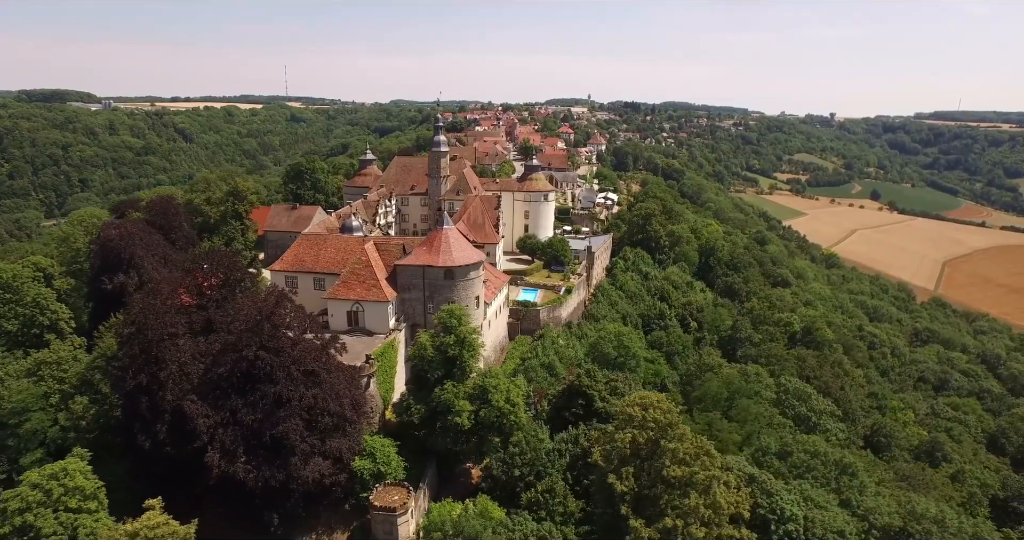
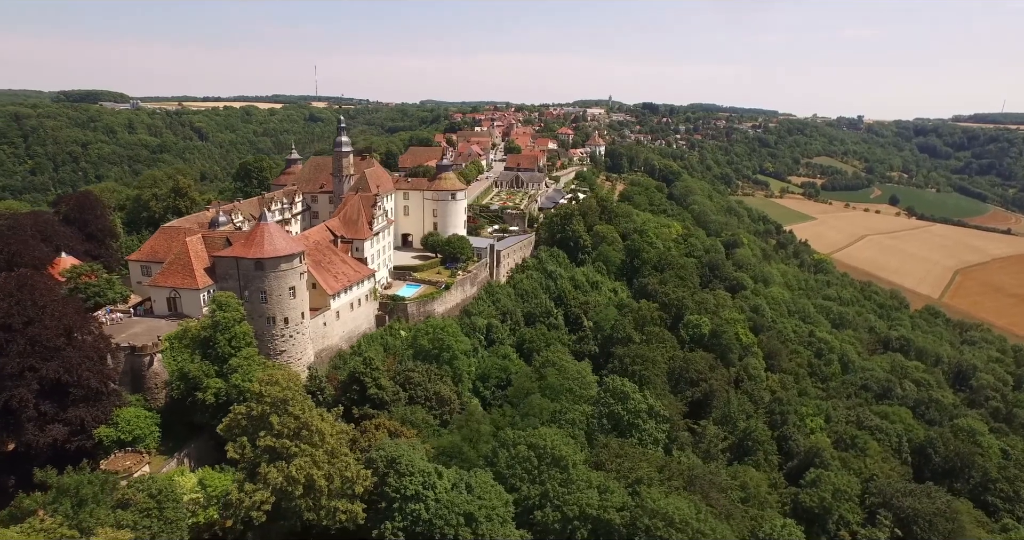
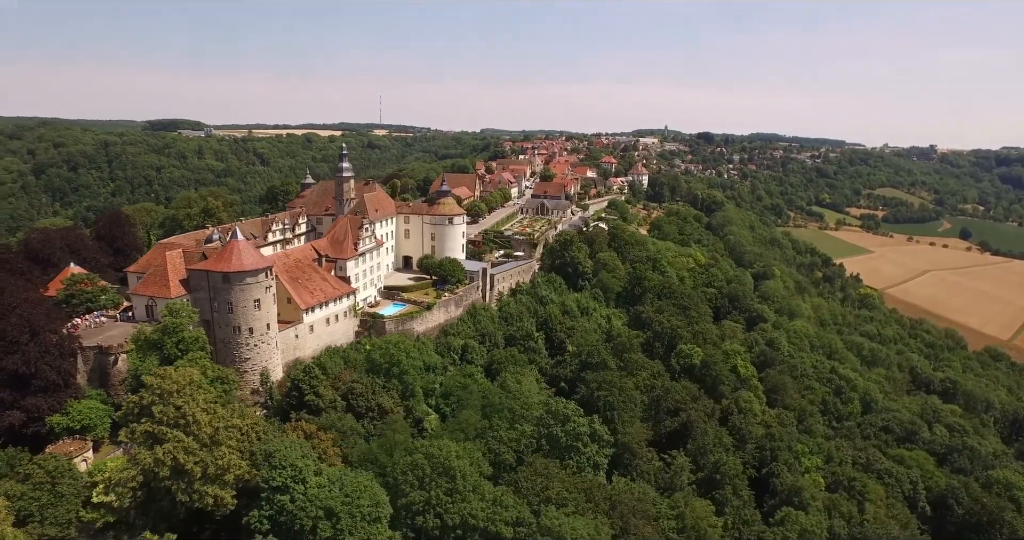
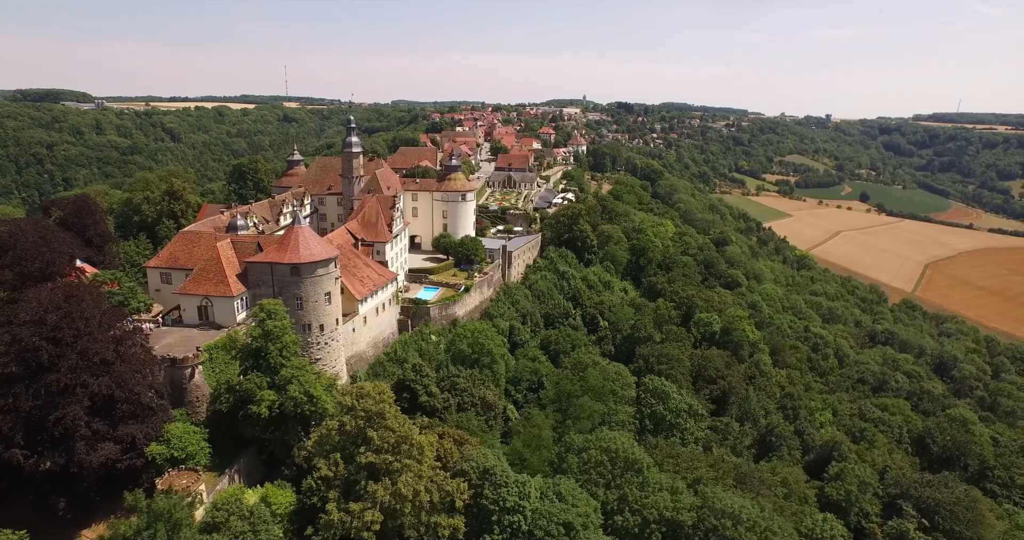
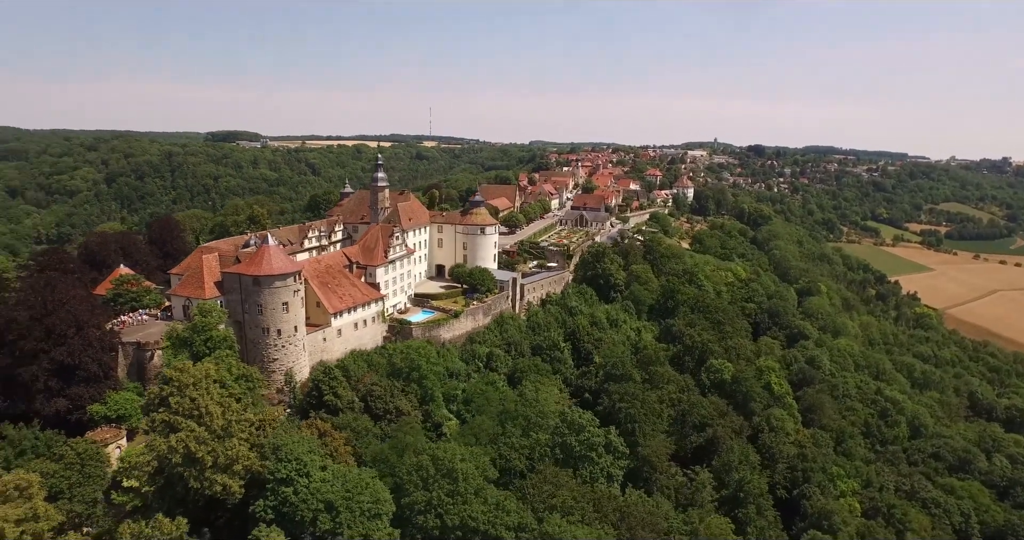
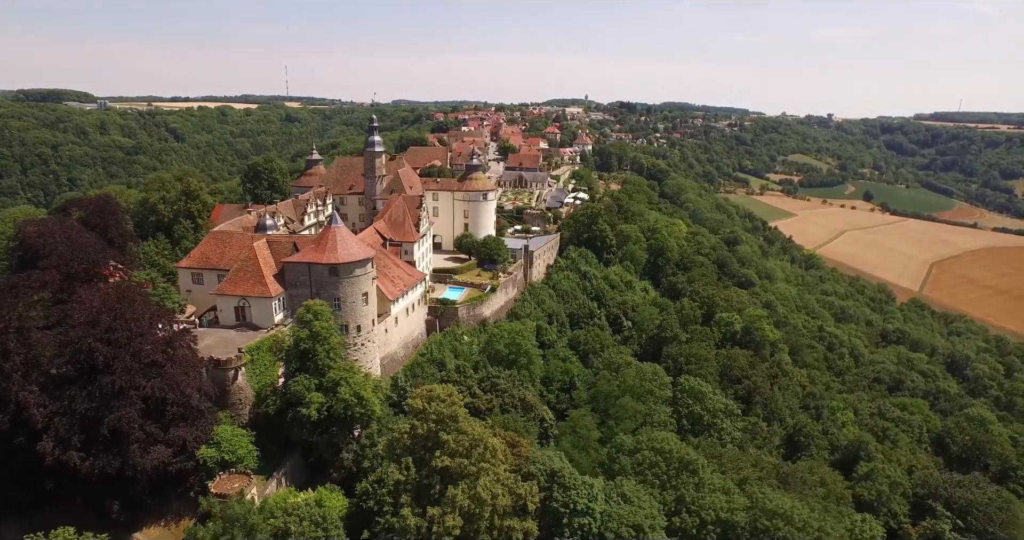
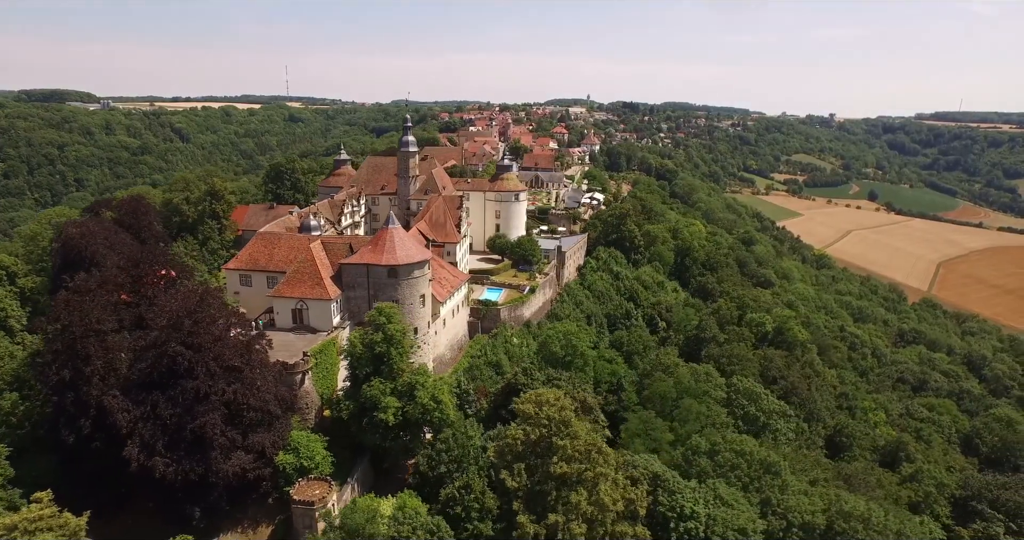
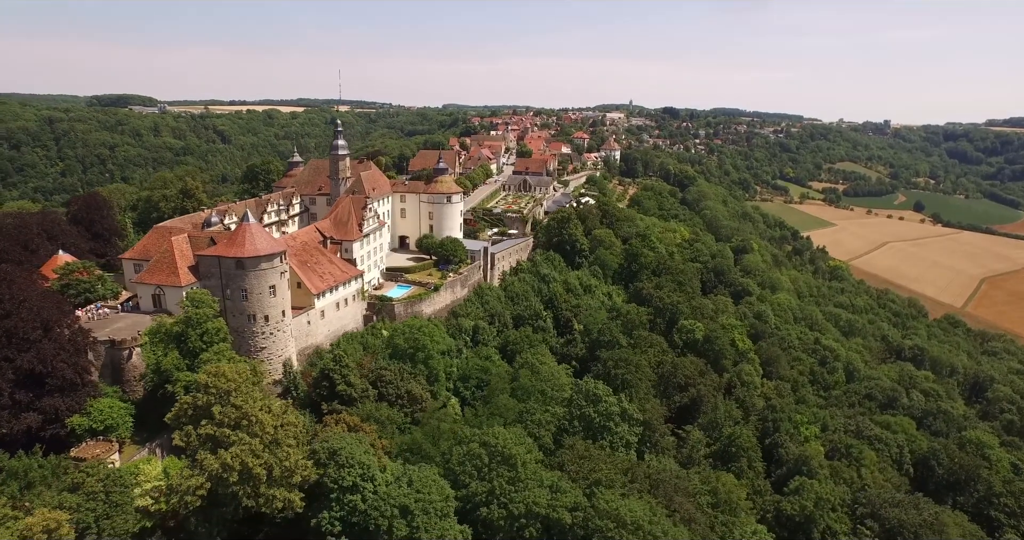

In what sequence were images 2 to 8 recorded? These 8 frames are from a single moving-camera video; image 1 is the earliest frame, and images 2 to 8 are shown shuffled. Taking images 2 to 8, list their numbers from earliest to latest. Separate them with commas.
7, 6, 4, 2, 8, 3, 5
